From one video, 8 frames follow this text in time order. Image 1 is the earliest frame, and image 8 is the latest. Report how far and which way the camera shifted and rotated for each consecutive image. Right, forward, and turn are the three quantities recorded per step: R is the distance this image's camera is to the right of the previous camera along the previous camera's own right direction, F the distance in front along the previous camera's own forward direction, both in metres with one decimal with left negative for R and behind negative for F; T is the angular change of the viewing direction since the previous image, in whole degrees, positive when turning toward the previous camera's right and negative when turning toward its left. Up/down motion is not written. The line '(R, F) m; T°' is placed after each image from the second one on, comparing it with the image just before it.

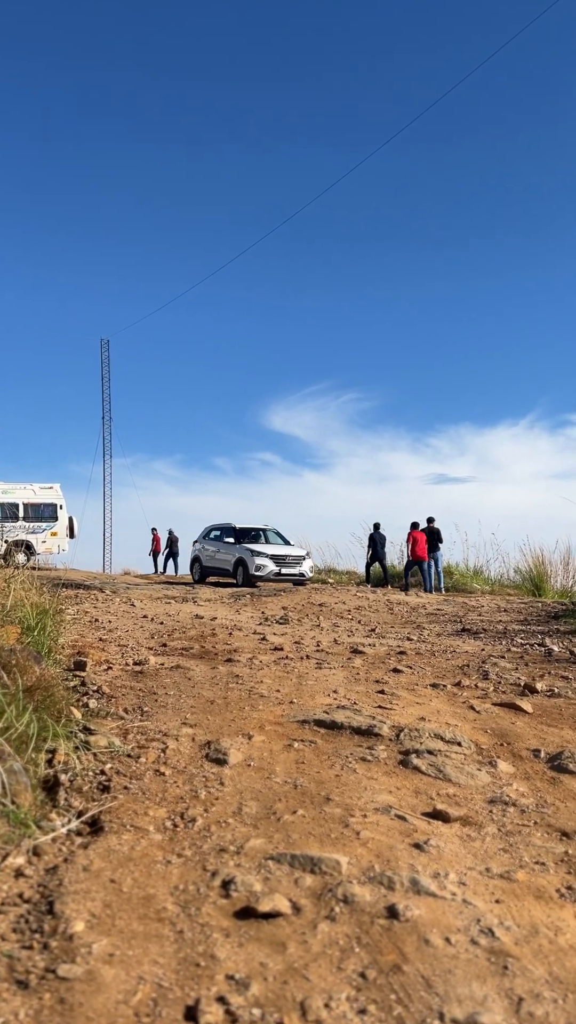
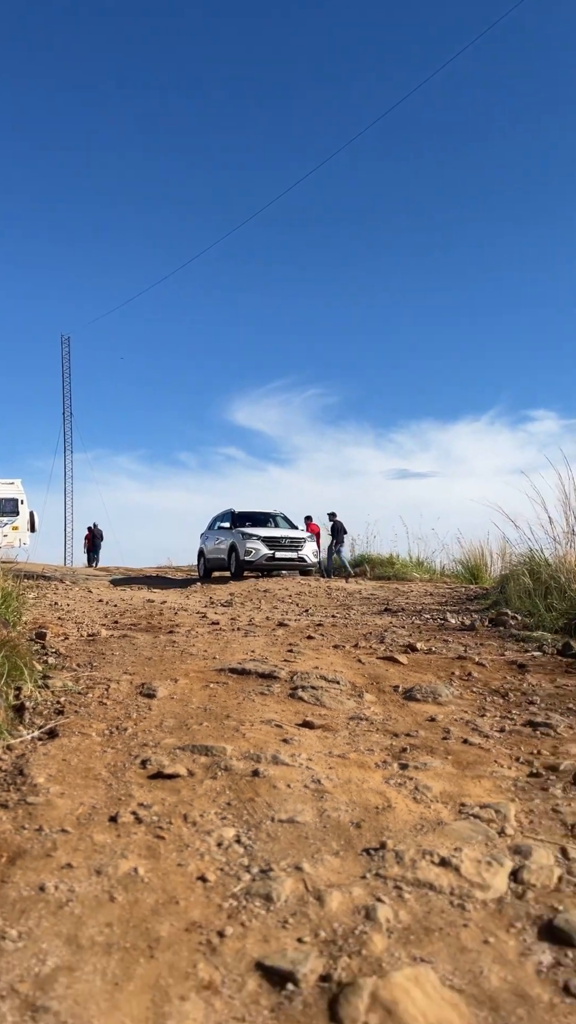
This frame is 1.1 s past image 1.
(+0.4, -1.3) m; +3°
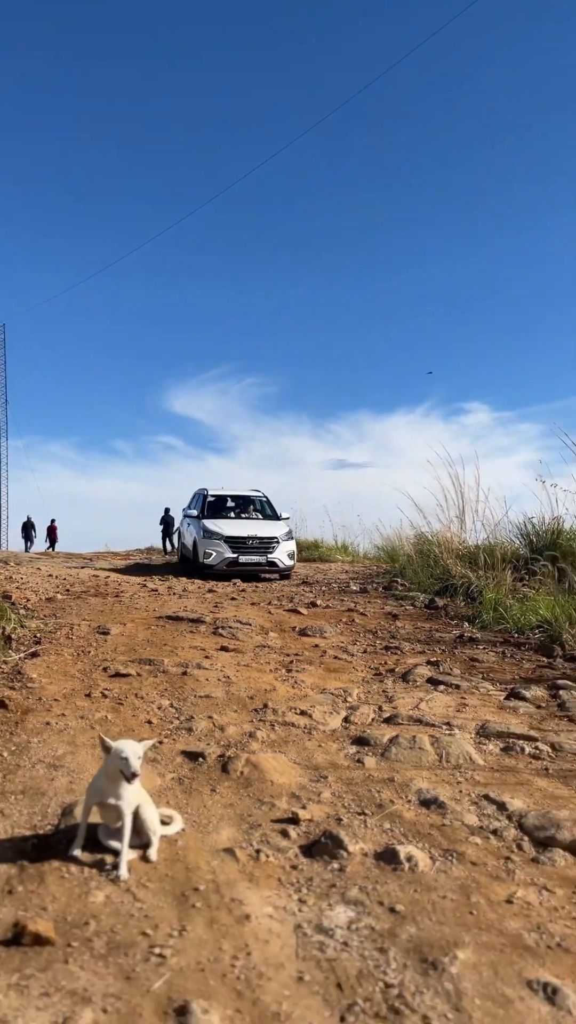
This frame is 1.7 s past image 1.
(+0.1, -1.8) m; +5°
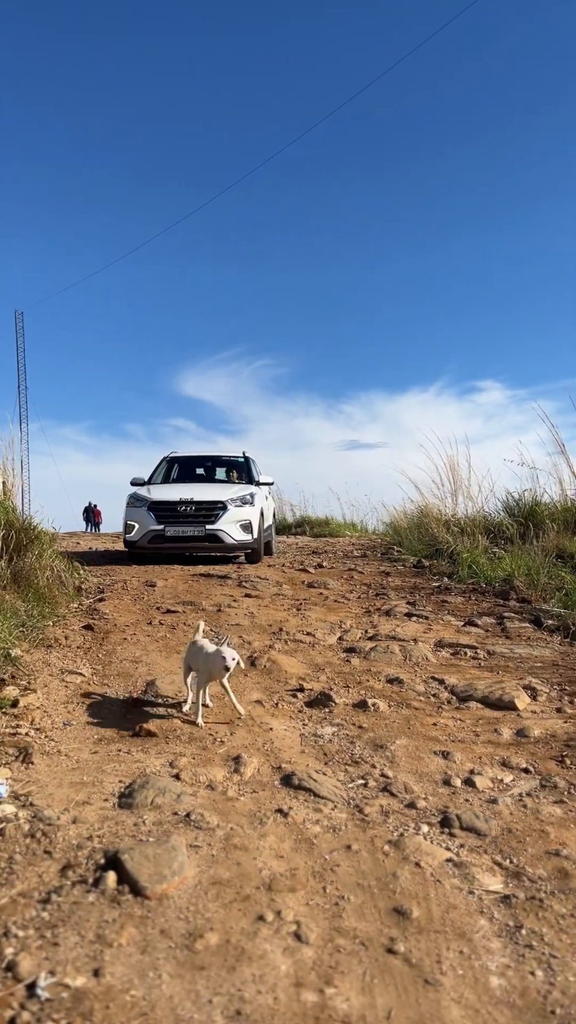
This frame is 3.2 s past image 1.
(0.0, -1.7) m; -1°
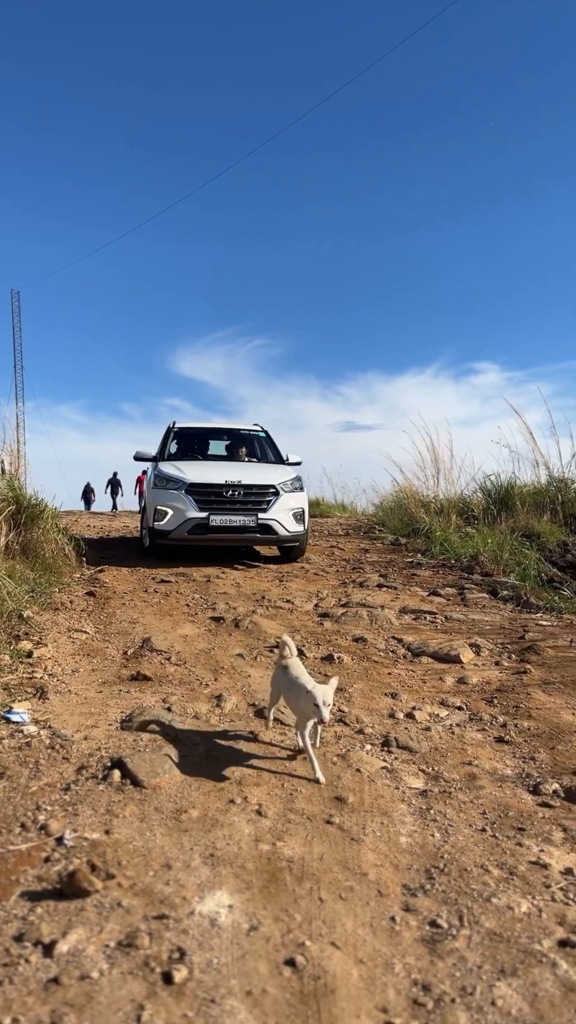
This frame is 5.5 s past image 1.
(+0.1, -0.7) m; 0°
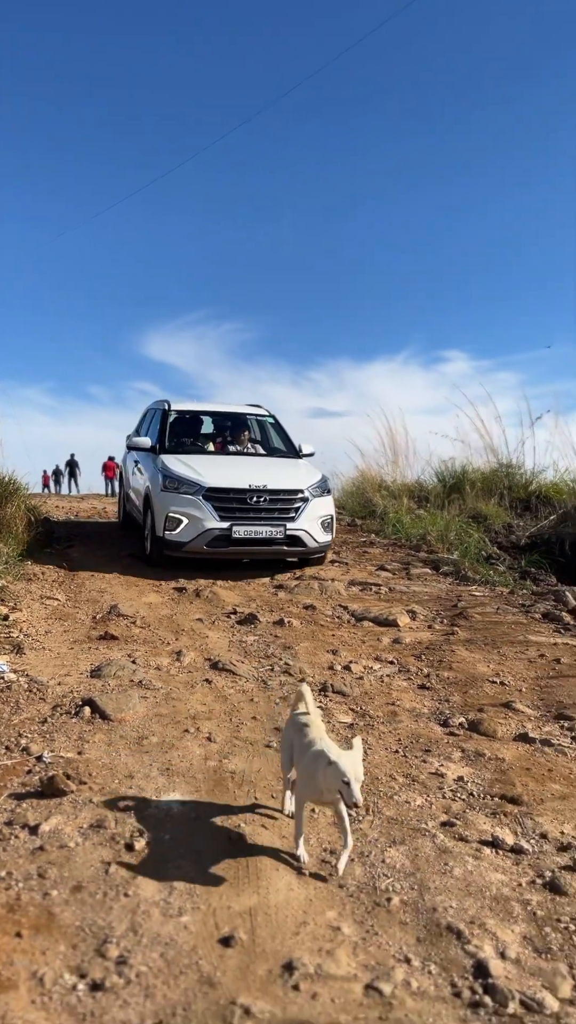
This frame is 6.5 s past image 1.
(+0.1, -0.6) m; +2°
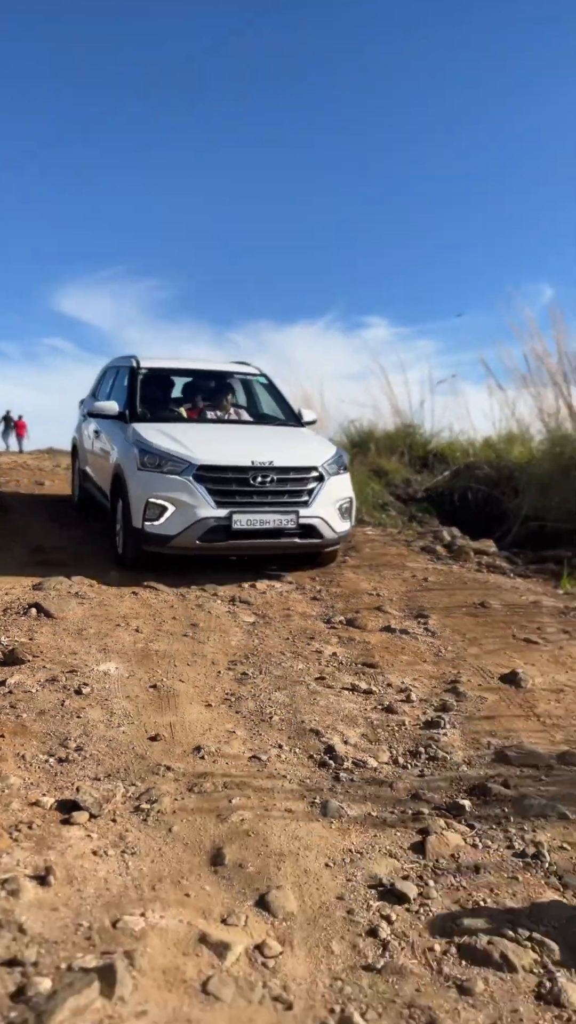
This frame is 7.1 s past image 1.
(0.0, -0.9) m; +6°
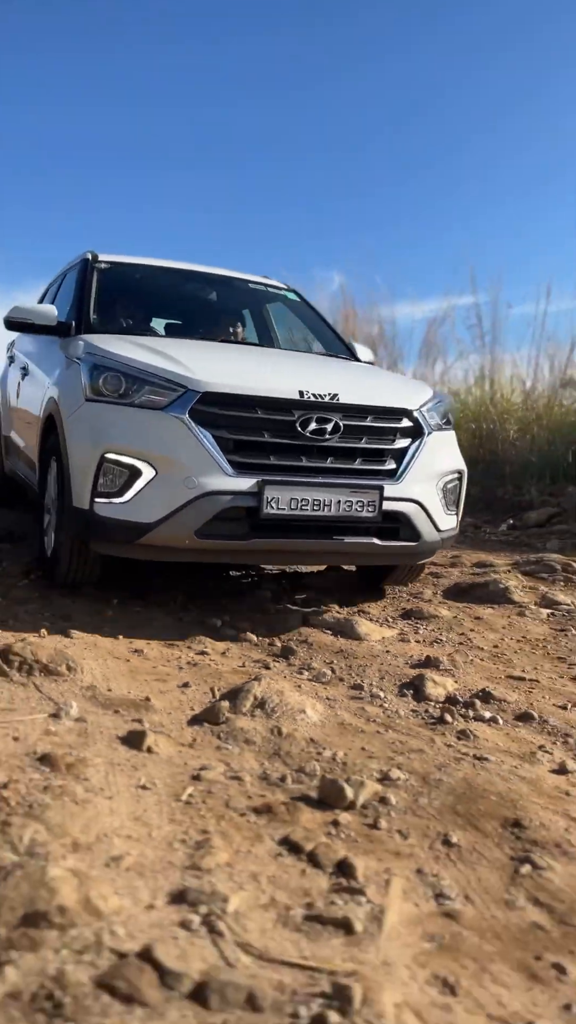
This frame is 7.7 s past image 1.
(-0.2, -2.3) m; +16°
